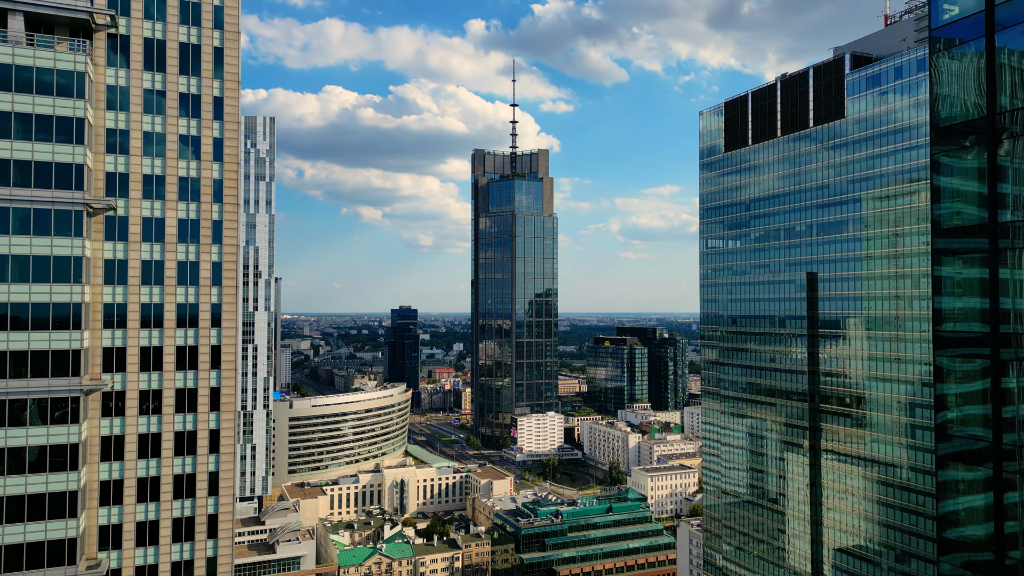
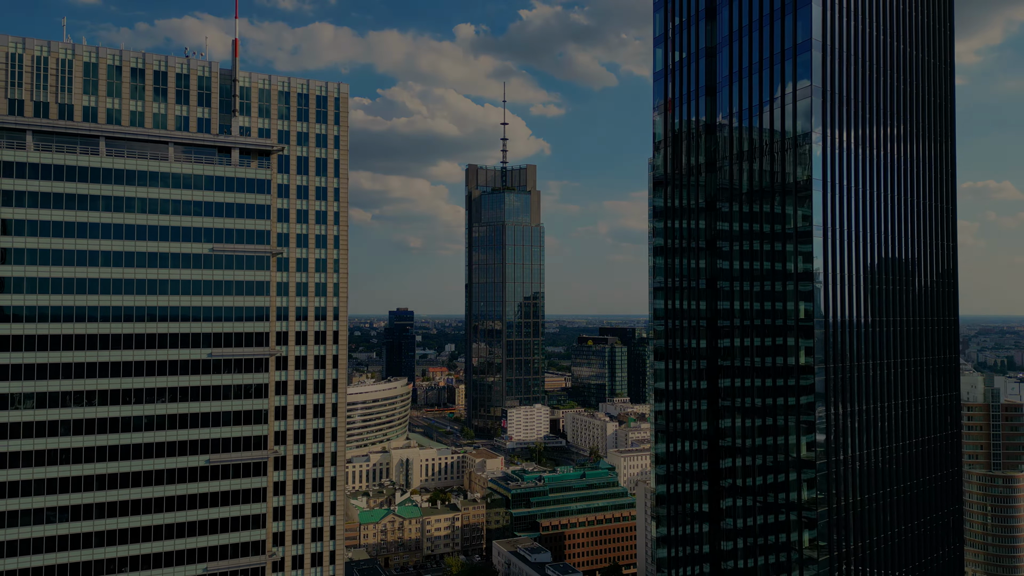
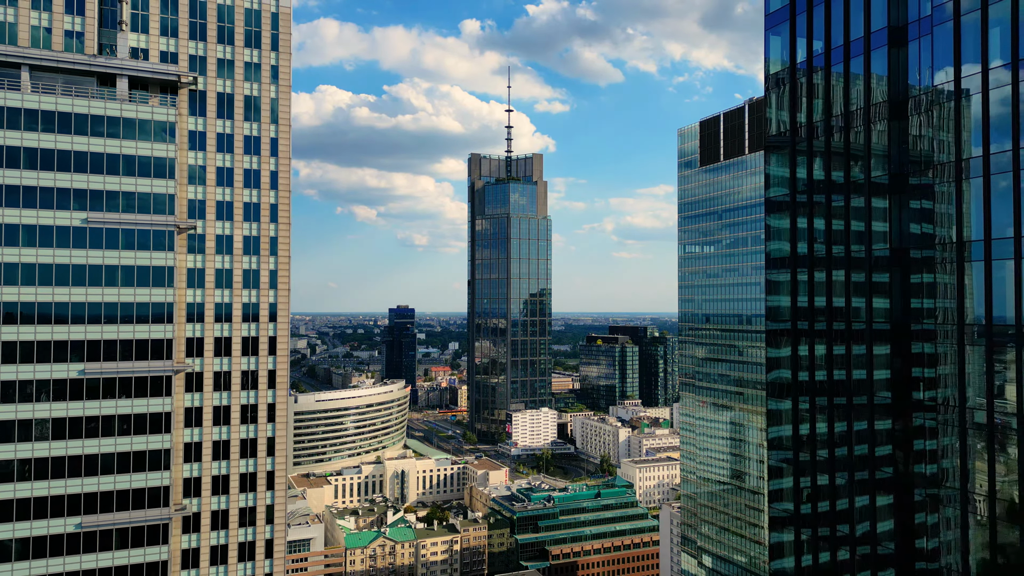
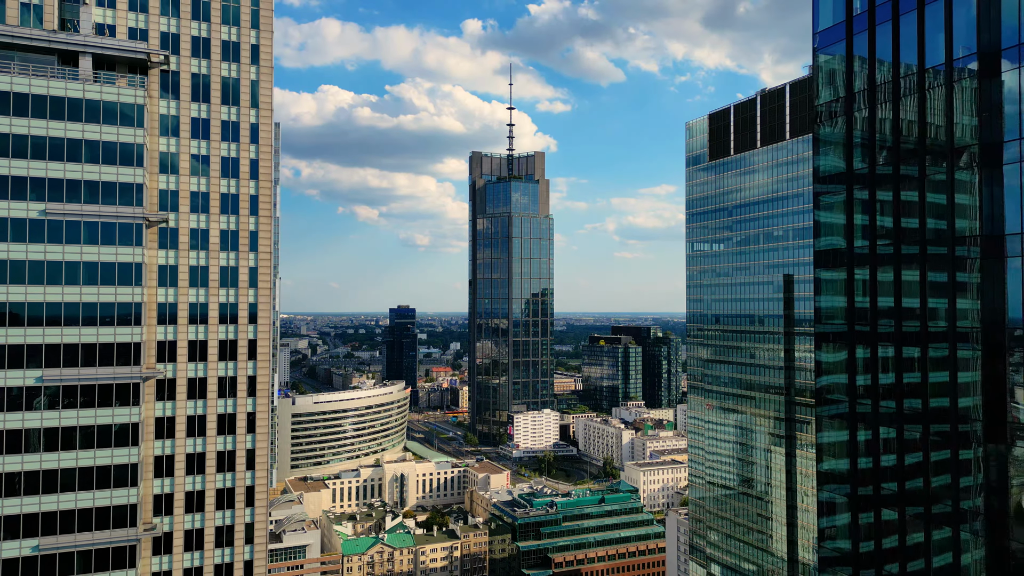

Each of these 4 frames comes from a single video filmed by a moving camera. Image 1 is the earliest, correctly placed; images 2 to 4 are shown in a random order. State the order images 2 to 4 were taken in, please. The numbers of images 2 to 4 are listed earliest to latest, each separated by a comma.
4, 3, 2
